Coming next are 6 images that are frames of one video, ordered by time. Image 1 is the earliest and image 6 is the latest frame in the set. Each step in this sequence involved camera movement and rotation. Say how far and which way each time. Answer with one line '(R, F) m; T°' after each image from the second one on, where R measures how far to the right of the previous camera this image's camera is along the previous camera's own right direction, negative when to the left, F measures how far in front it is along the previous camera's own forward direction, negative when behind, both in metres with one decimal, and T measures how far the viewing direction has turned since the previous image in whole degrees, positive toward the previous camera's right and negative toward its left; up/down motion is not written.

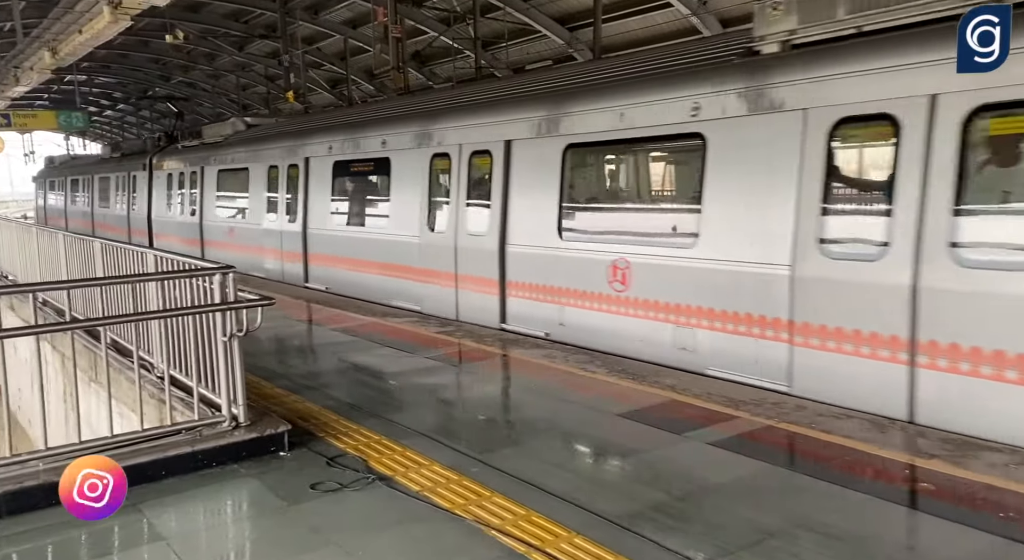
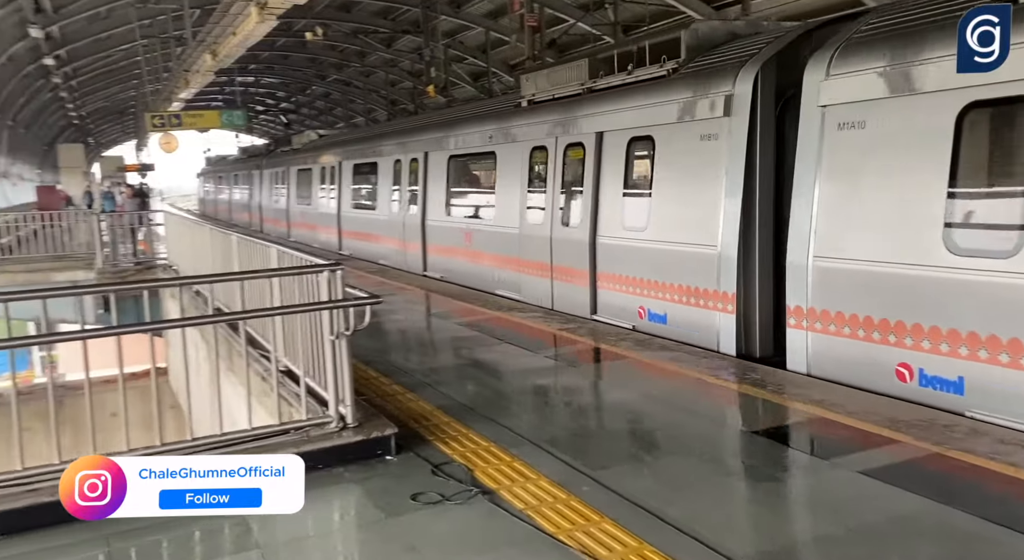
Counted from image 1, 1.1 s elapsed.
(+0.2, +0.4) m; -11°
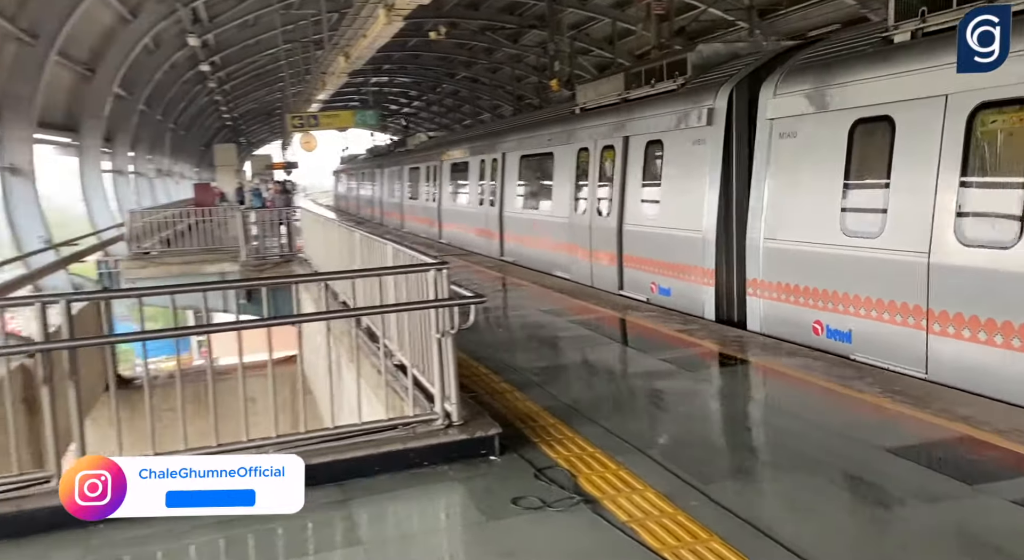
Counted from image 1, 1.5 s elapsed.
(+0.1, +0.1) m; -9°
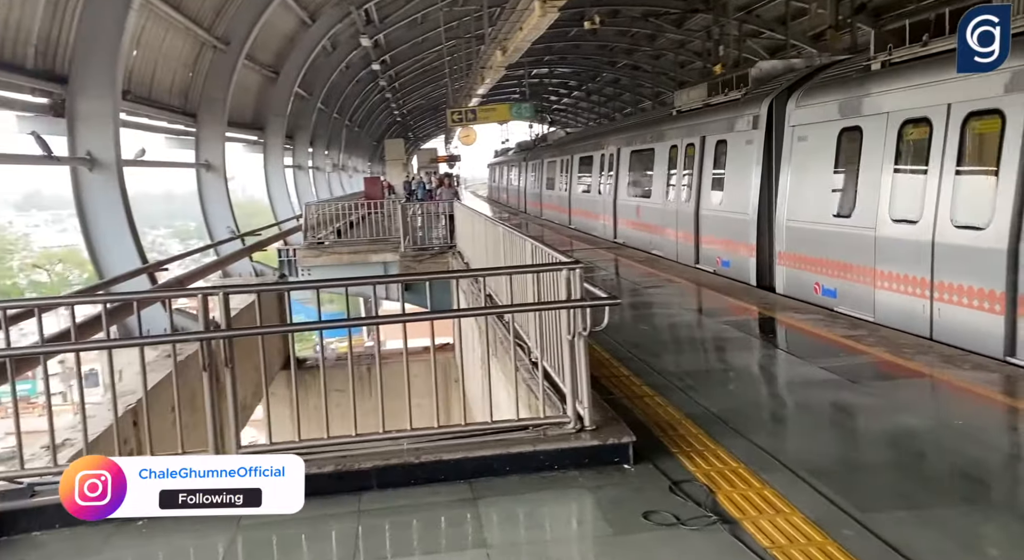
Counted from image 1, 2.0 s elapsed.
(+0.1, +0.2) m; -12°
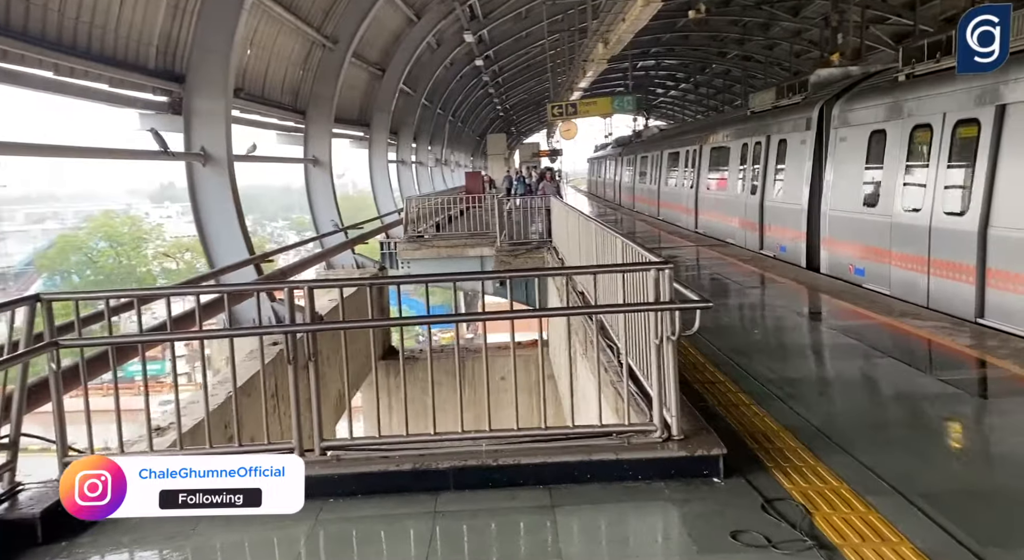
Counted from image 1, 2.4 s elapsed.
(+0.1, +0.2) m; -7°
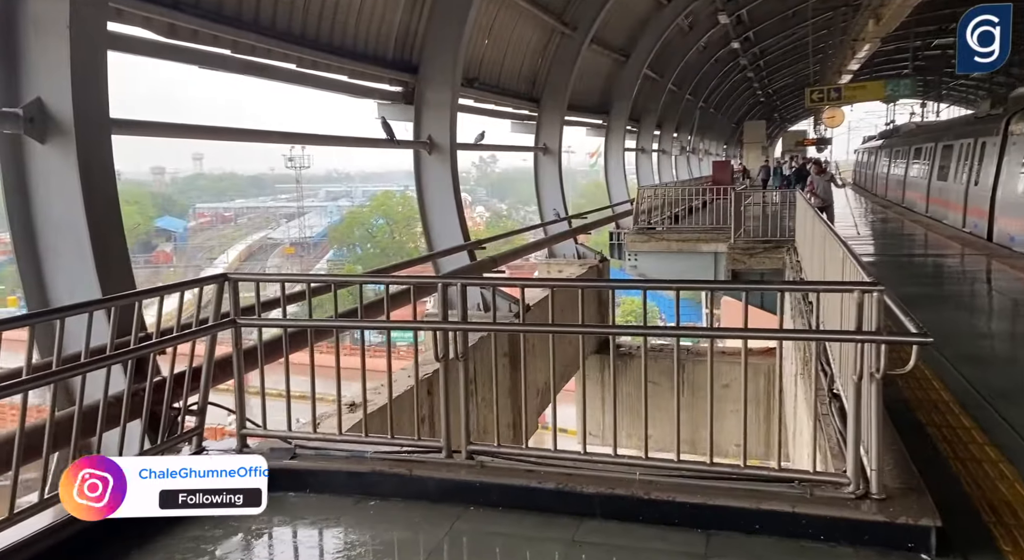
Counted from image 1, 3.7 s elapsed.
(+0.4, +0.5) m; -18°
